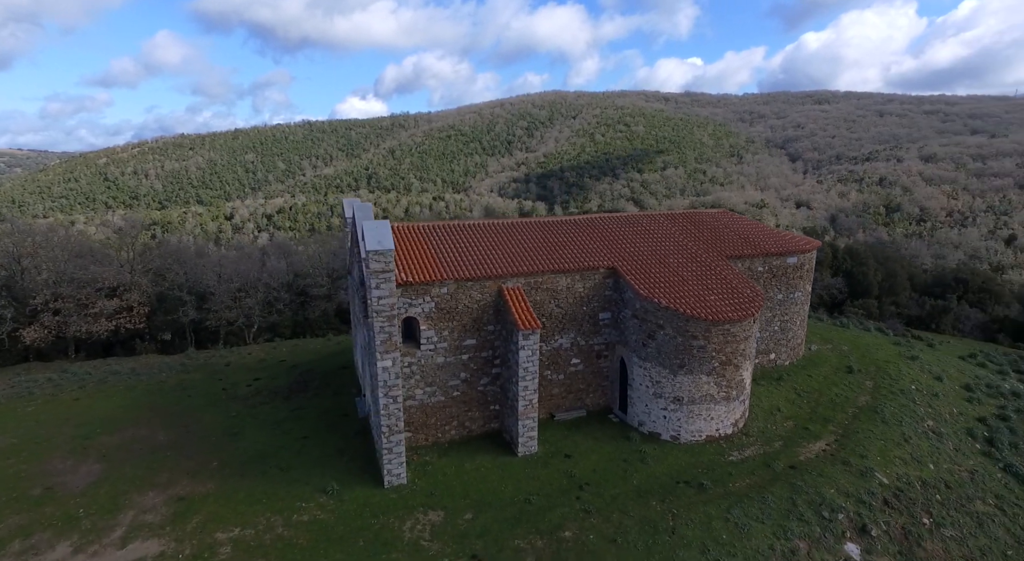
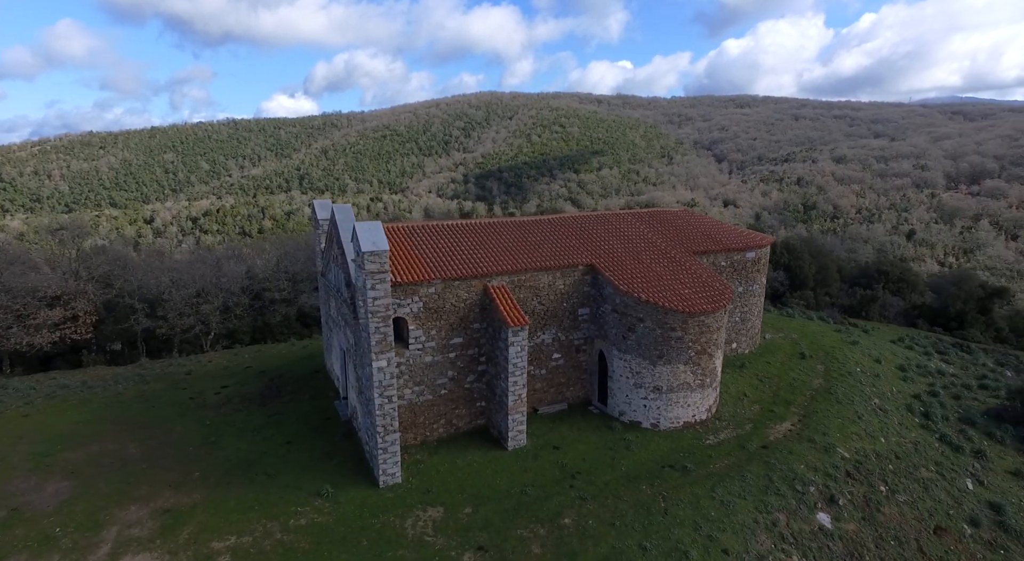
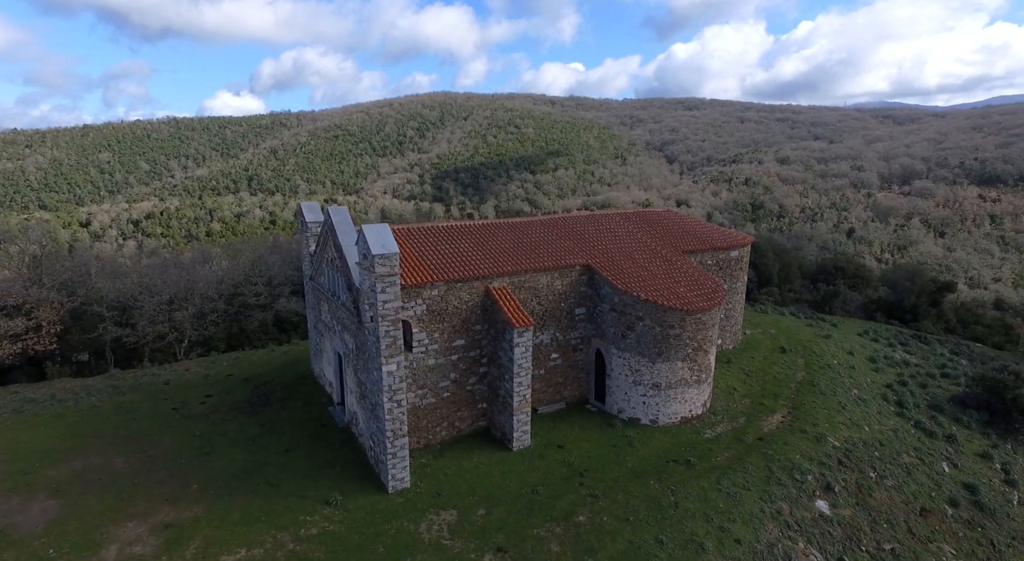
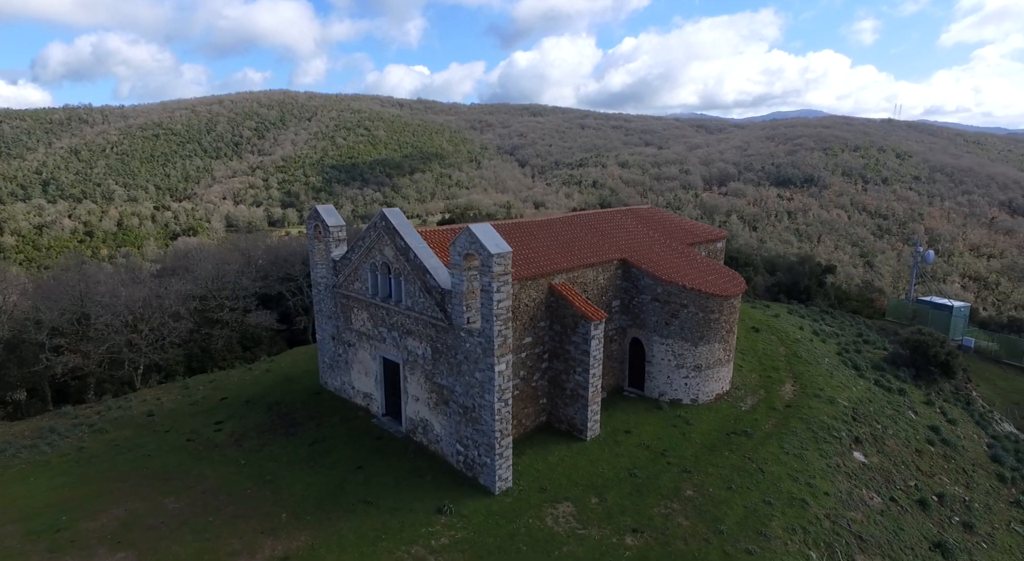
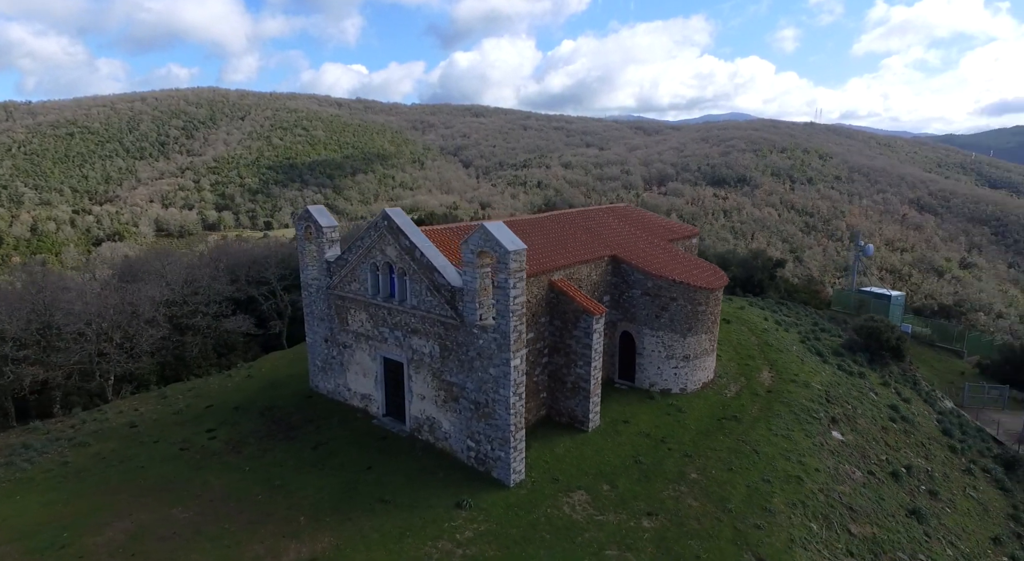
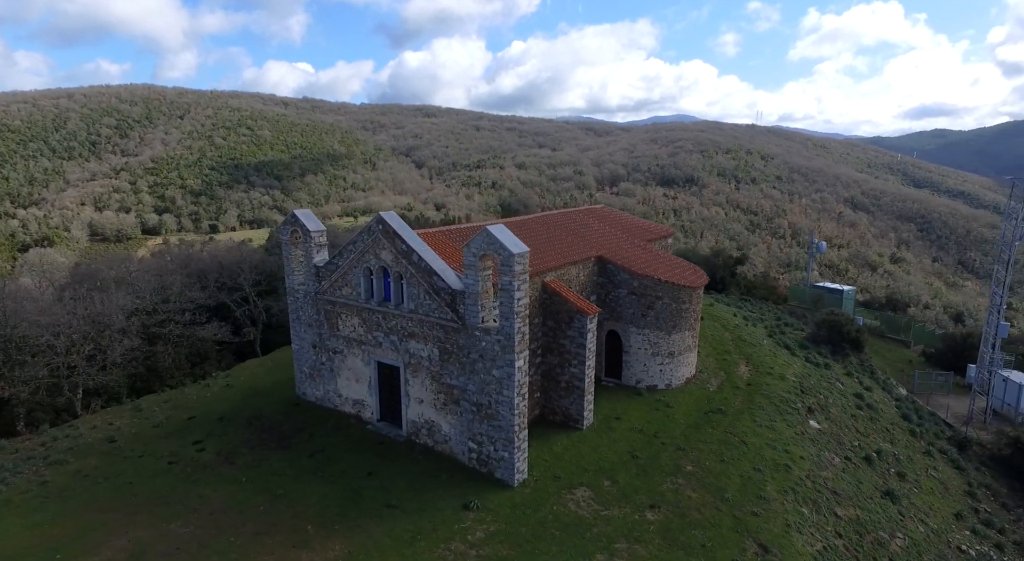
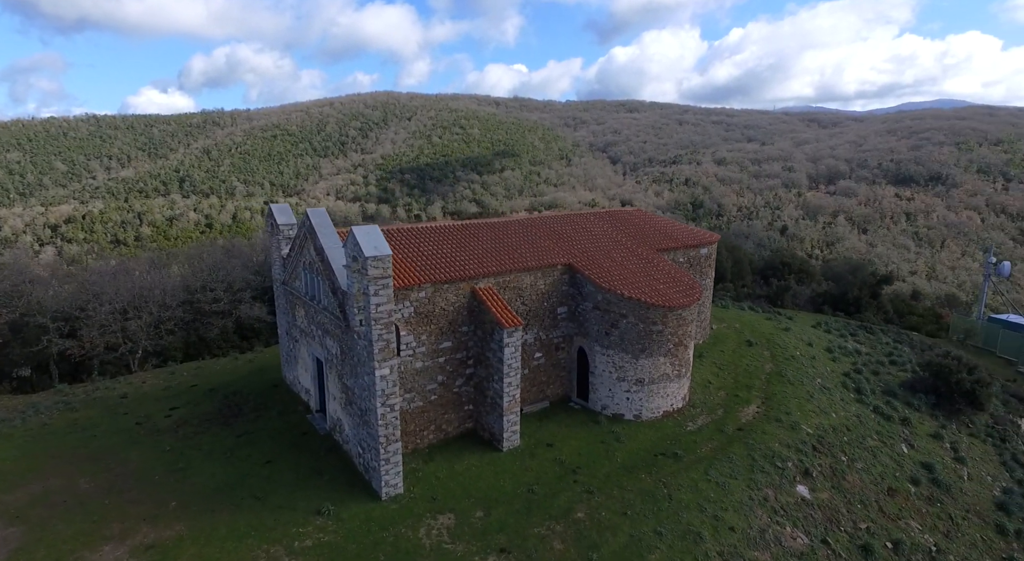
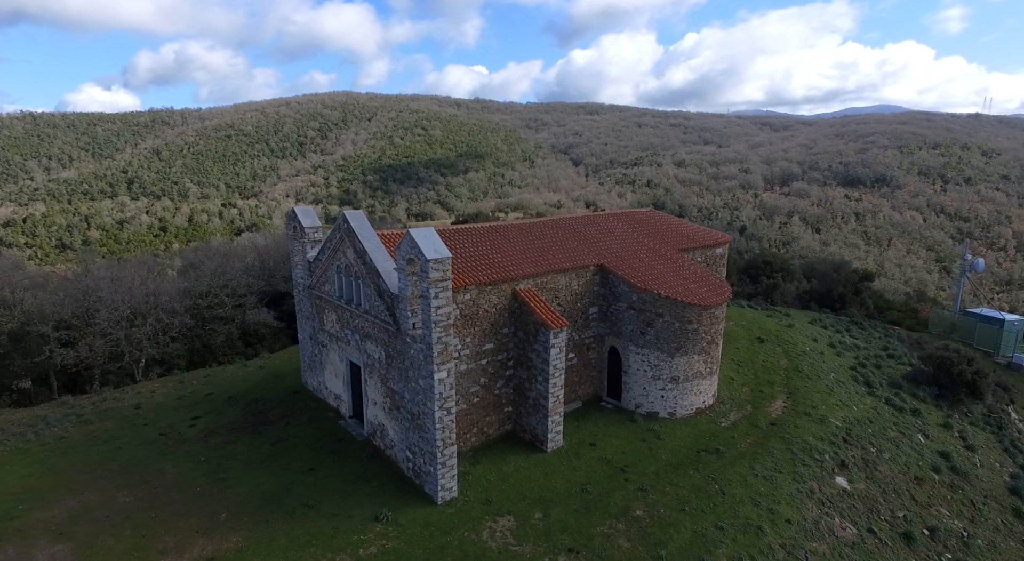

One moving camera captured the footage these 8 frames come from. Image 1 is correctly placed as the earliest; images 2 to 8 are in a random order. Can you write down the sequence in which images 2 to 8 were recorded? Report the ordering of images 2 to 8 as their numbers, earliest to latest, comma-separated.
2, 3, 7, 8, 4, 5, 6
